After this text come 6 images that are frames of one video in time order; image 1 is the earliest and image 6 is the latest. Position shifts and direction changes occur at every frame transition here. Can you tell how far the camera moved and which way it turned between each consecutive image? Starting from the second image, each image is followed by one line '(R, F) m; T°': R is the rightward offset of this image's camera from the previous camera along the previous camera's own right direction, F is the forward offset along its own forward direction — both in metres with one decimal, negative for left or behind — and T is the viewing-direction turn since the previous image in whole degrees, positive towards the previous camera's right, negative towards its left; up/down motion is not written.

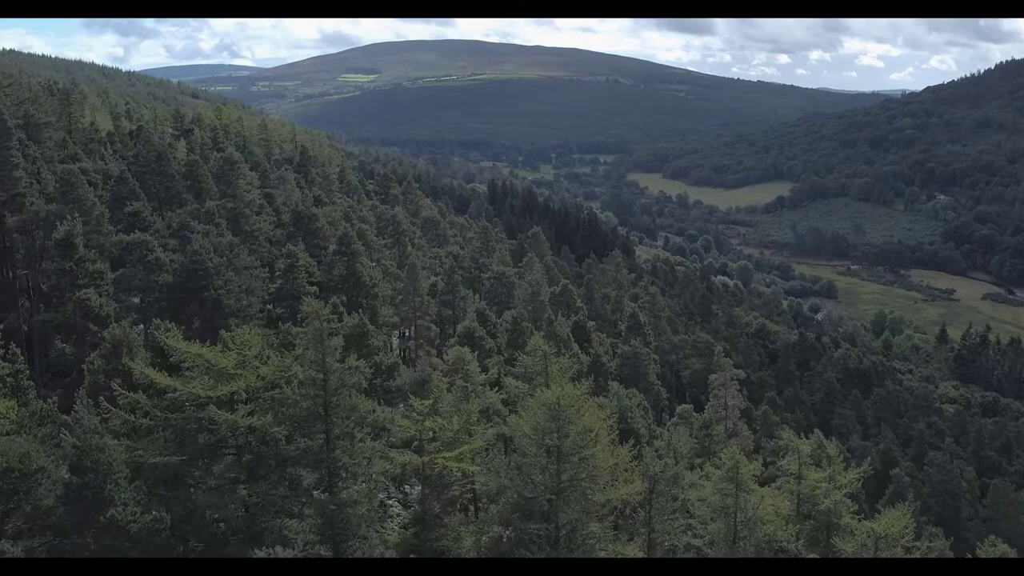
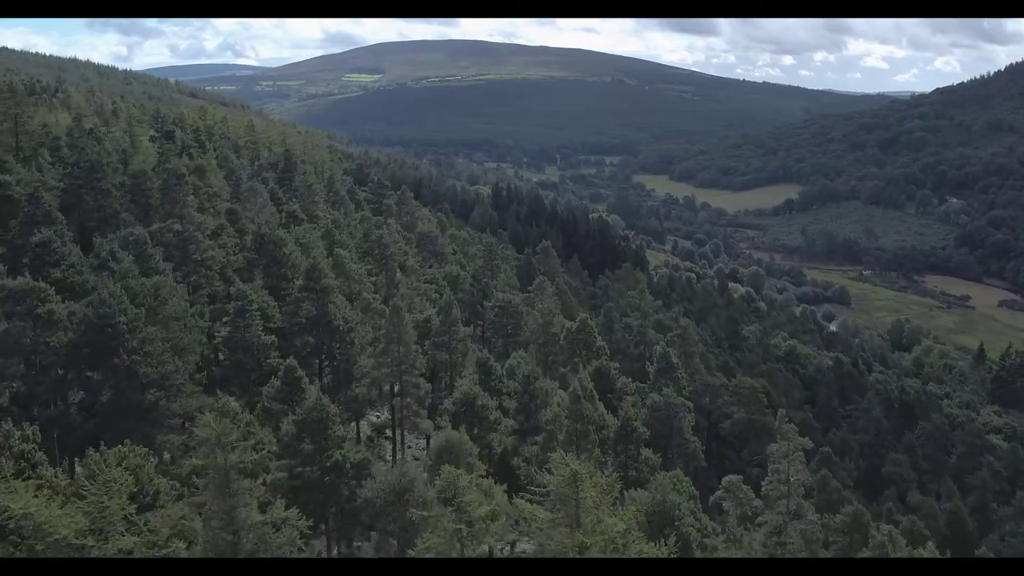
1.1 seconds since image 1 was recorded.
(-0.1, +4.3) m; 0°
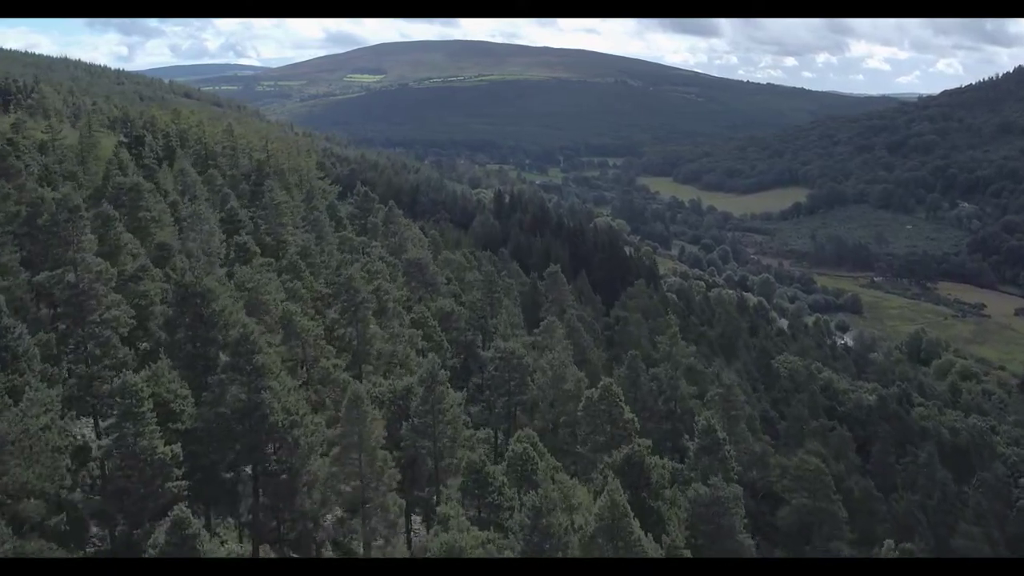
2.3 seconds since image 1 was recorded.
(0.0, +4.9) m; 0°
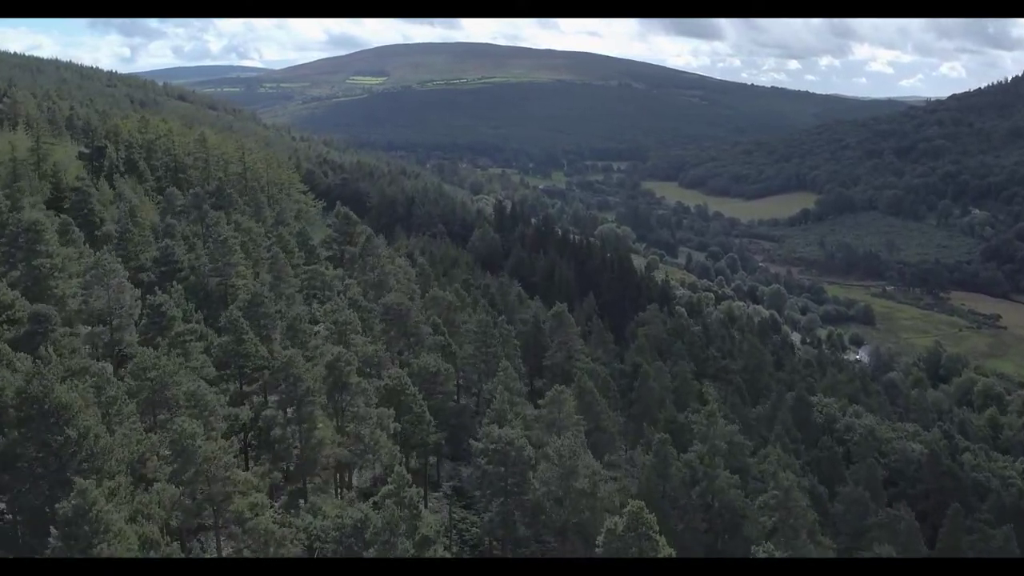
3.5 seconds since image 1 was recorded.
(+0.1, +4.8) m; 0°
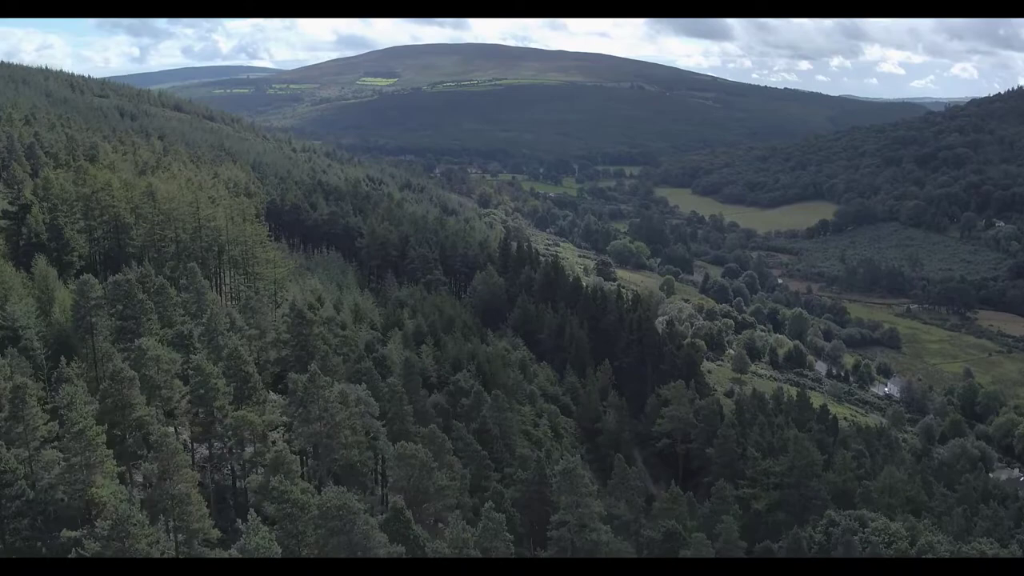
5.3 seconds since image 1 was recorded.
(+0.2, +7.1) m; 0°
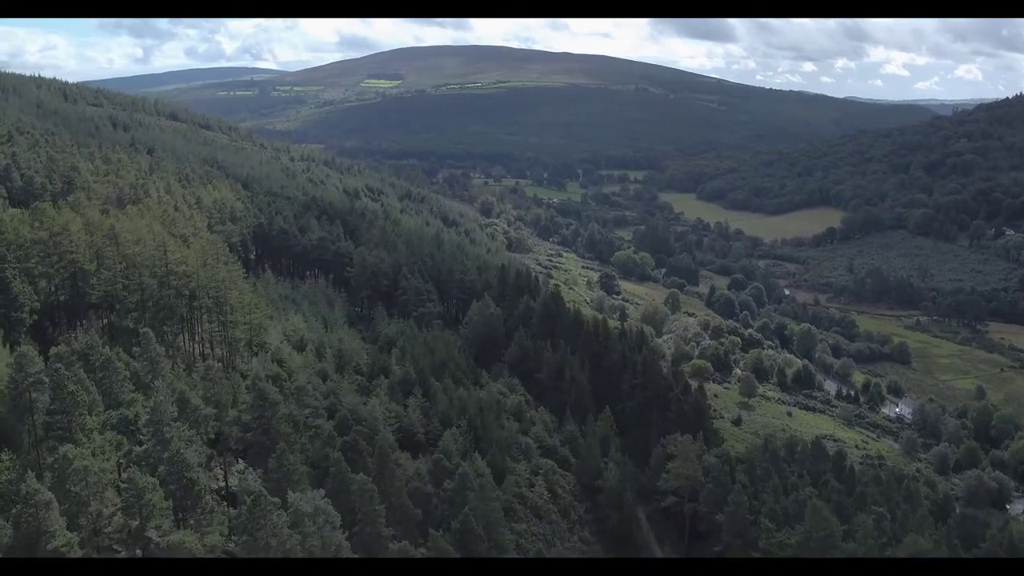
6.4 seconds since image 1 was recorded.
(+0.3, +3.1) m; 0°
